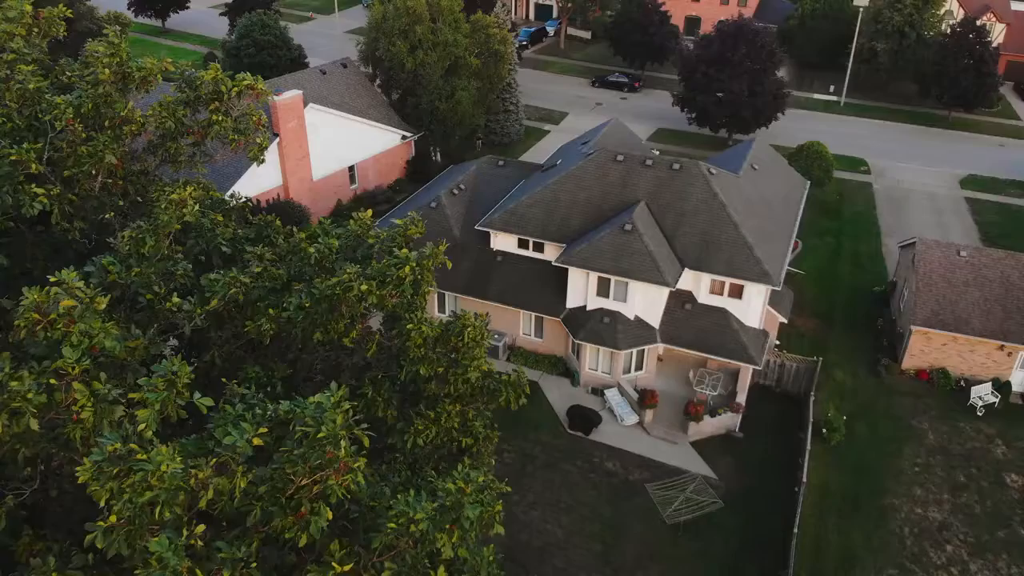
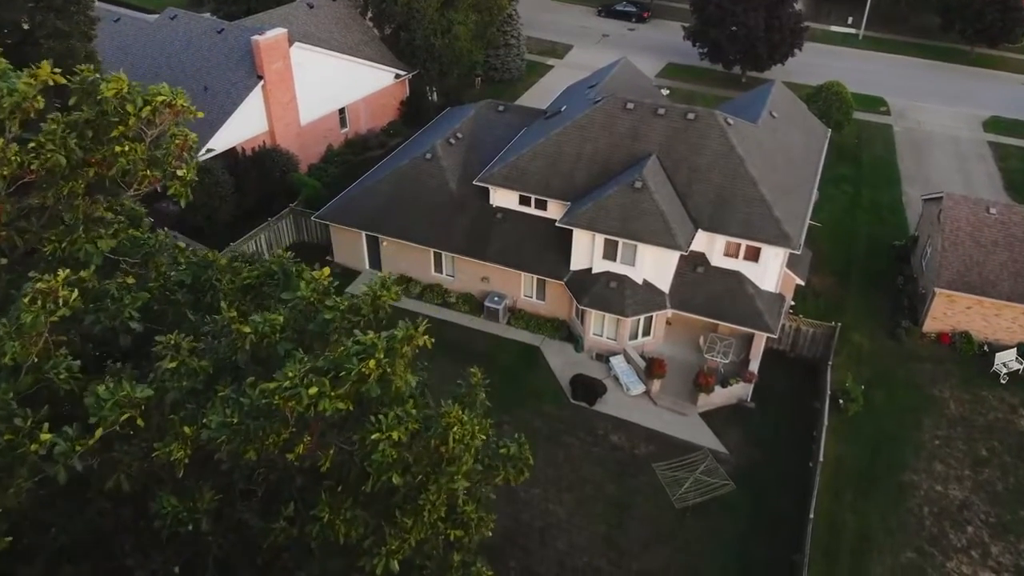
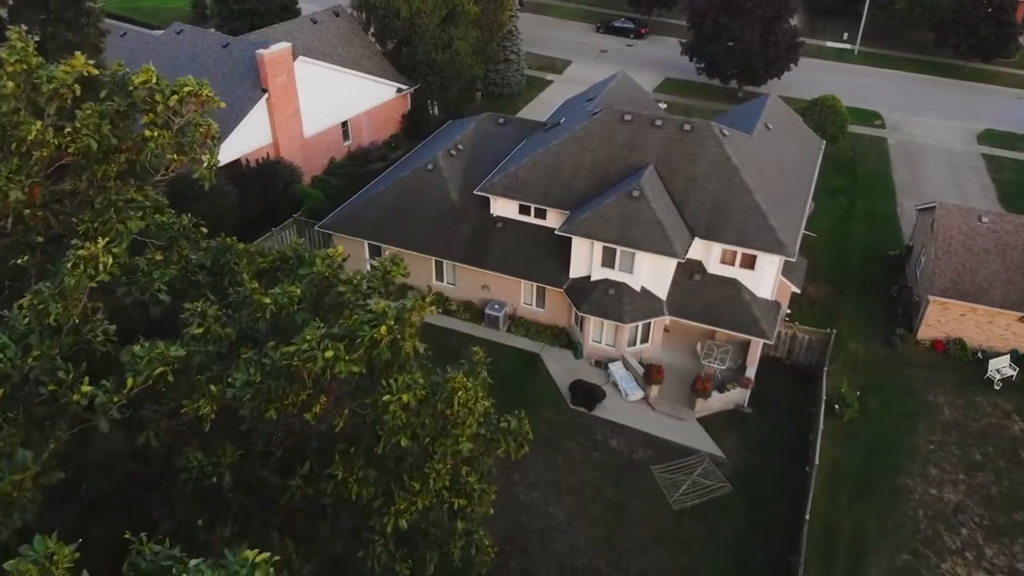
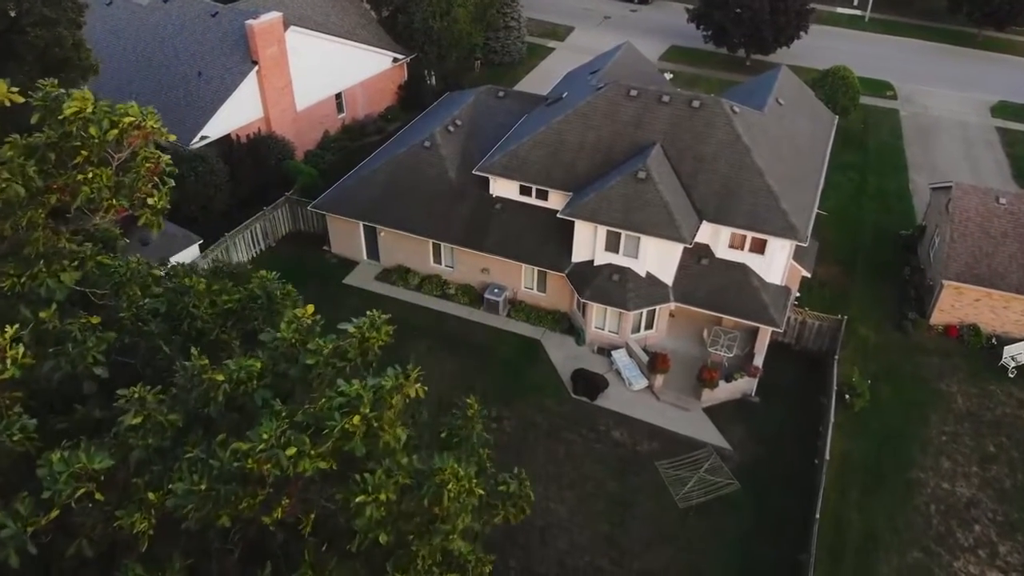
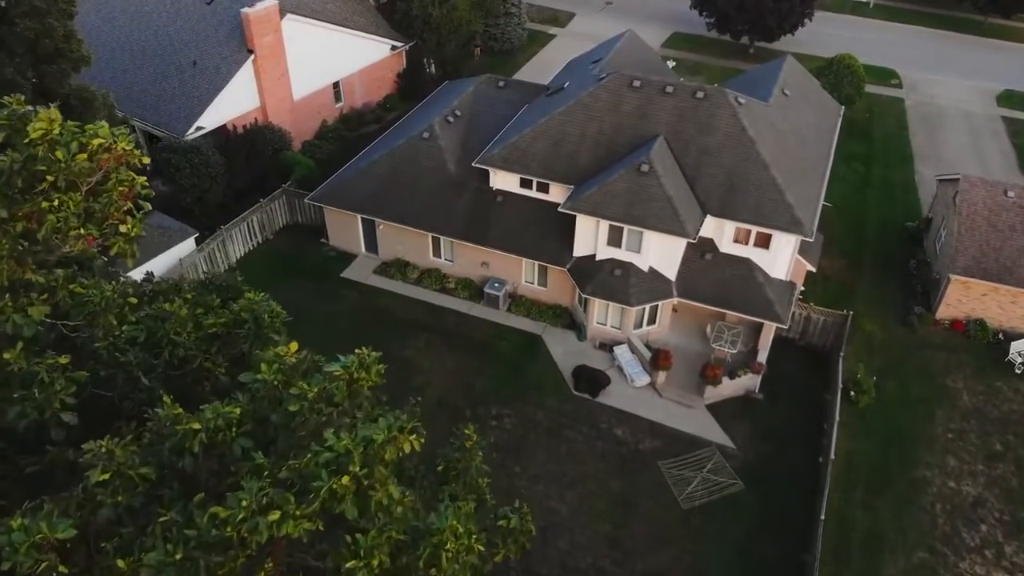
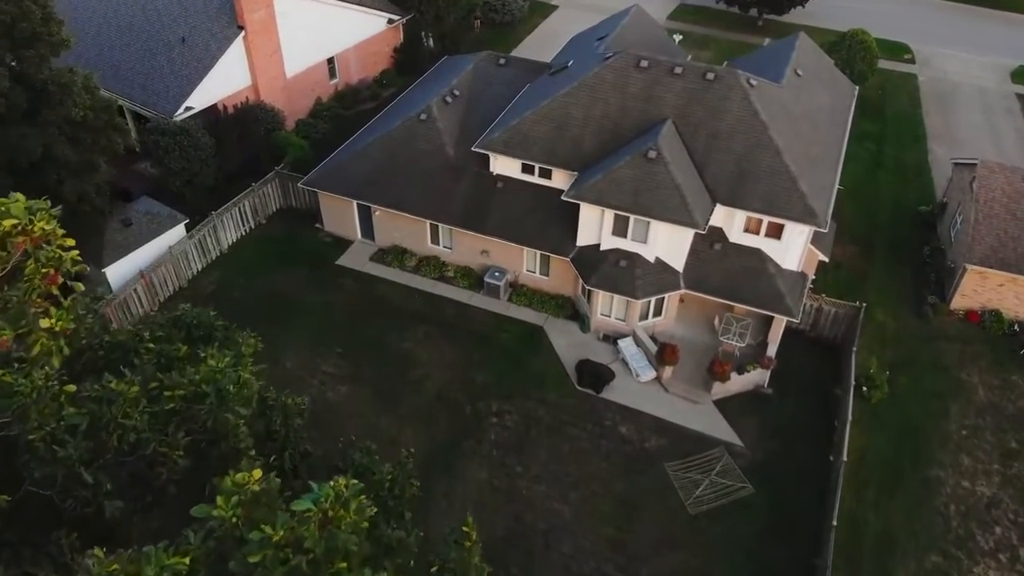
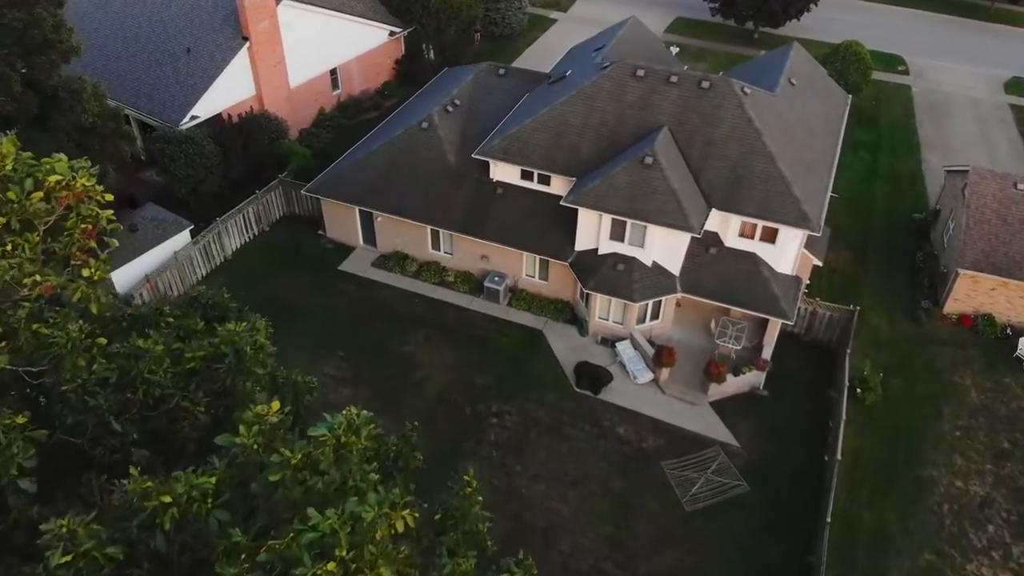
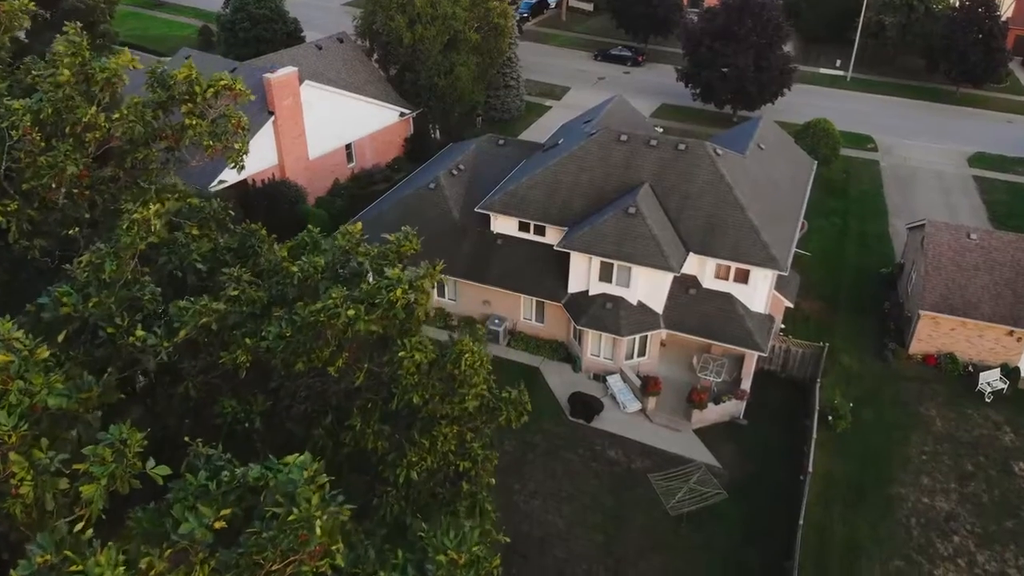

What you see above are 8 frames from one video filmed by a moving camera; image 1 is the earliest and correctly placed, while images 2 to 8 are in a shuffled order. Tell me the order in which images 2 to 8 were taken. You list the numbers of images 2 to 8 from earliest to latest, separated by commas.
8, 3, 2, 4, 5, 7, 6
